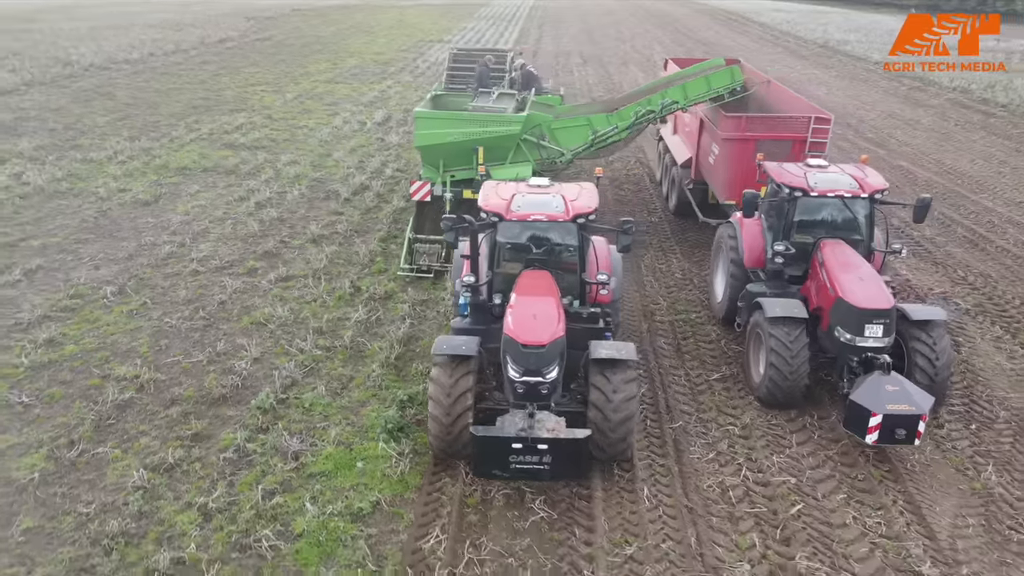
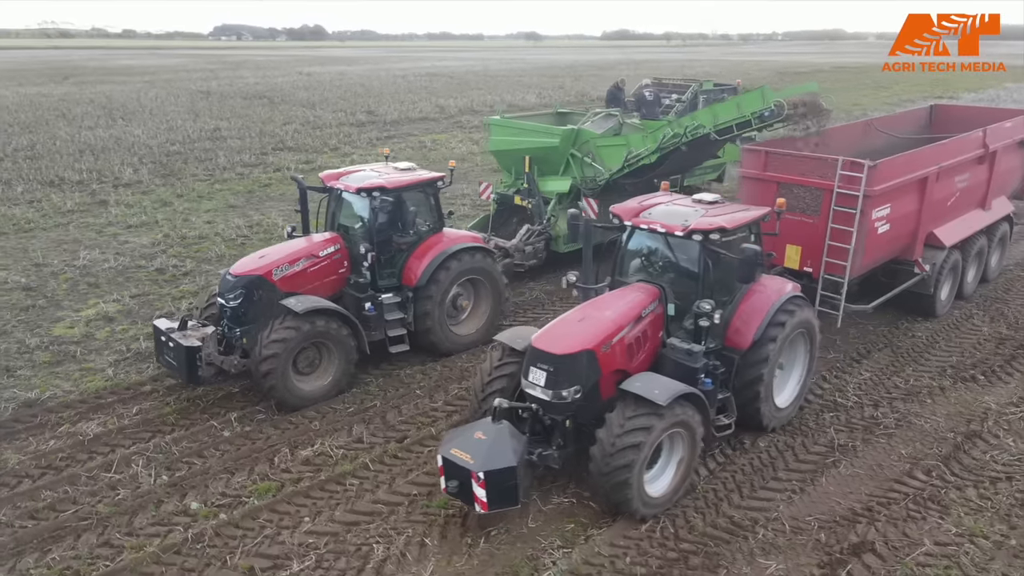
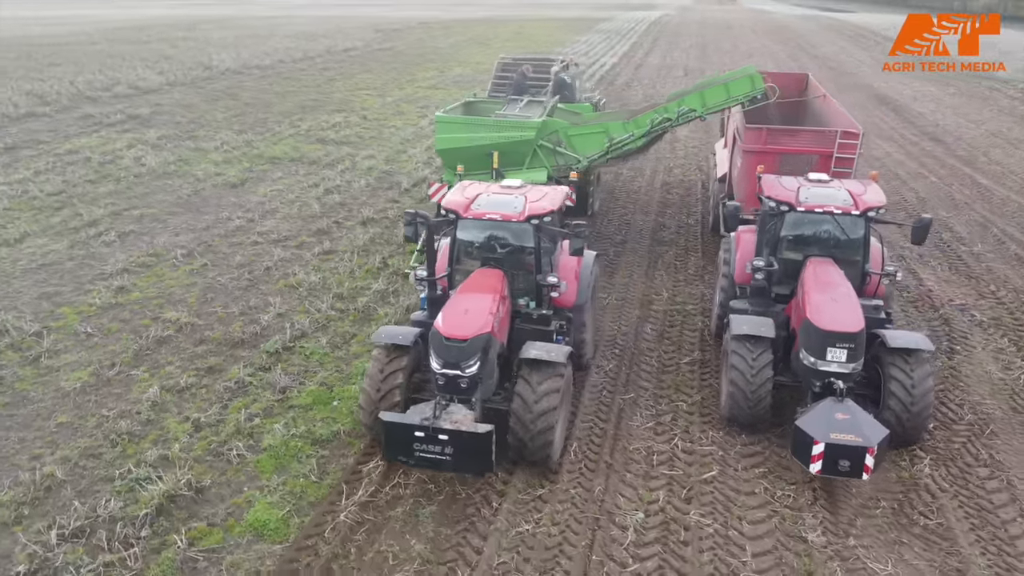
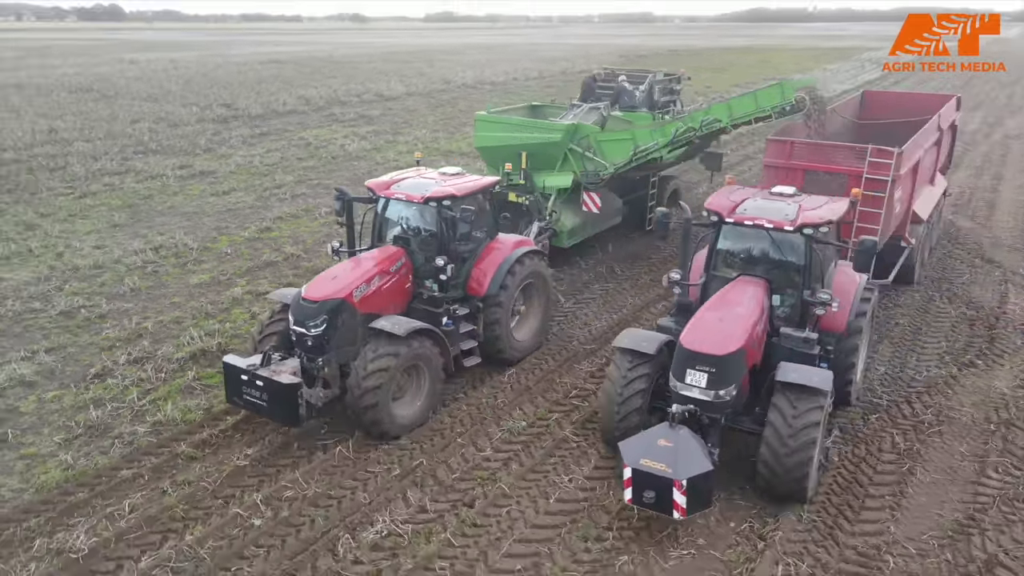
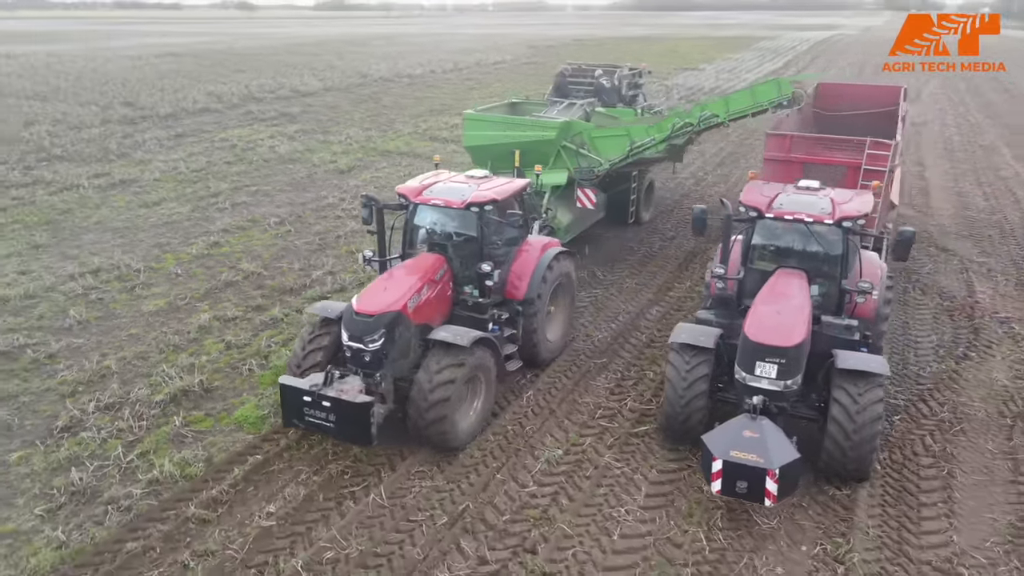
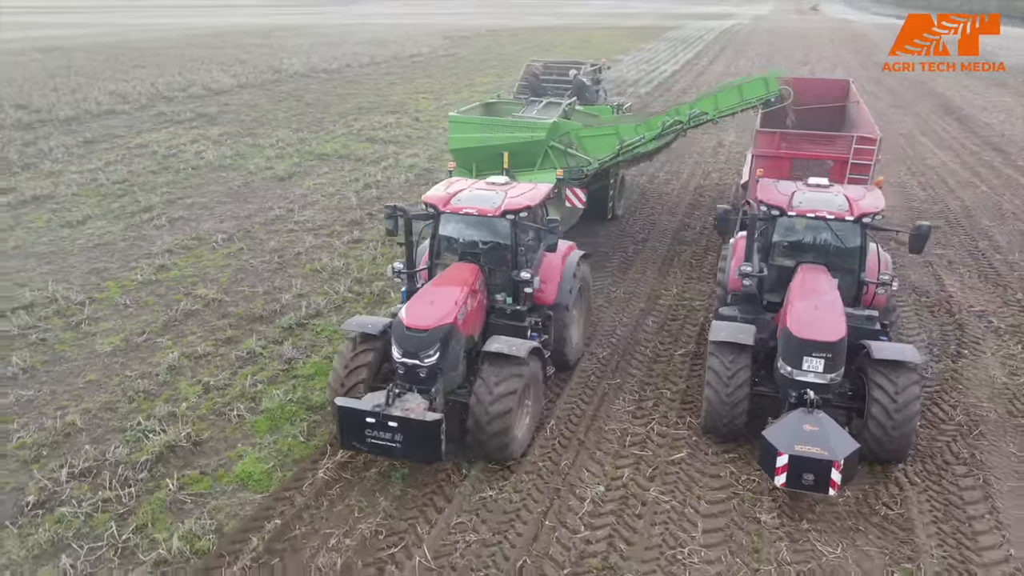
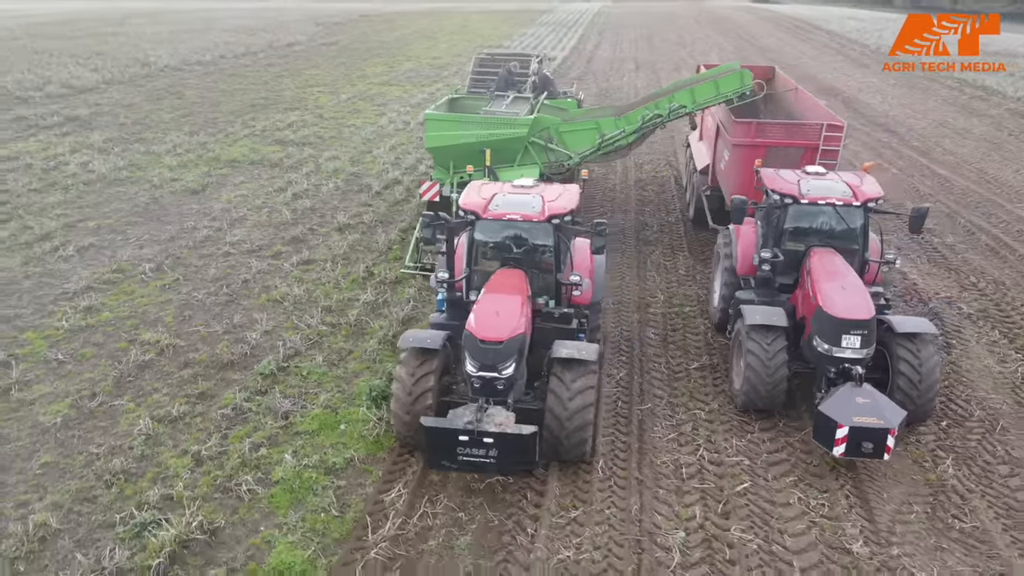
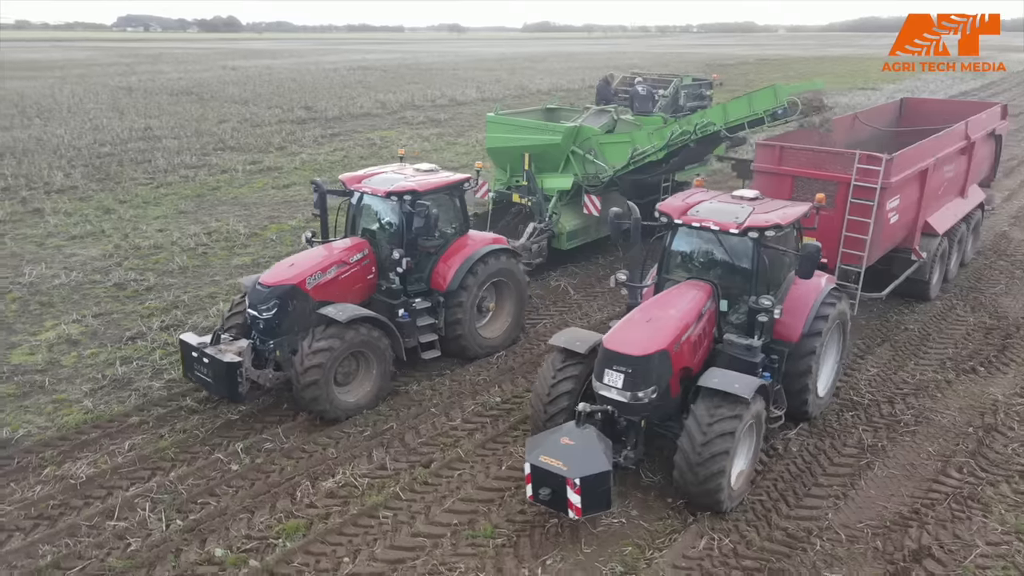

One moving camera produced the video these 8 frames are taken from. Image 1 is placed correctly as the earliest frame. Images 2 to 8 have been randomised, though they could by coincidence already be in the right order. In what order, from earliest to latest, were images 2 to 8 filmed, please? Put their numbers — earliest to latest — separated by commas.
7, 3, 6, 5, 4, 8, 2
